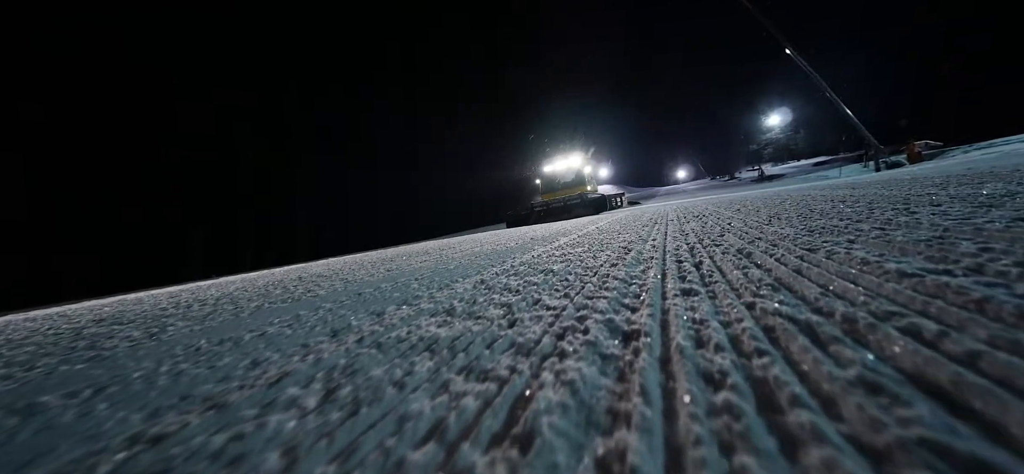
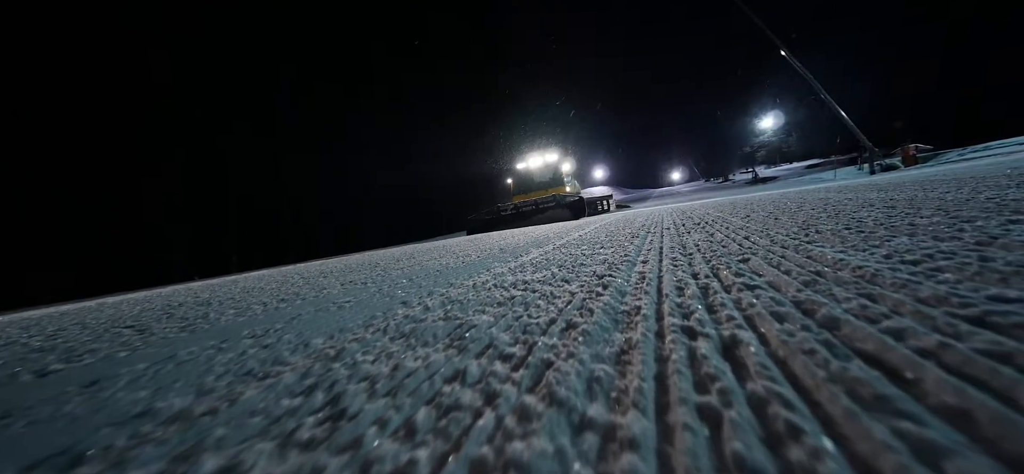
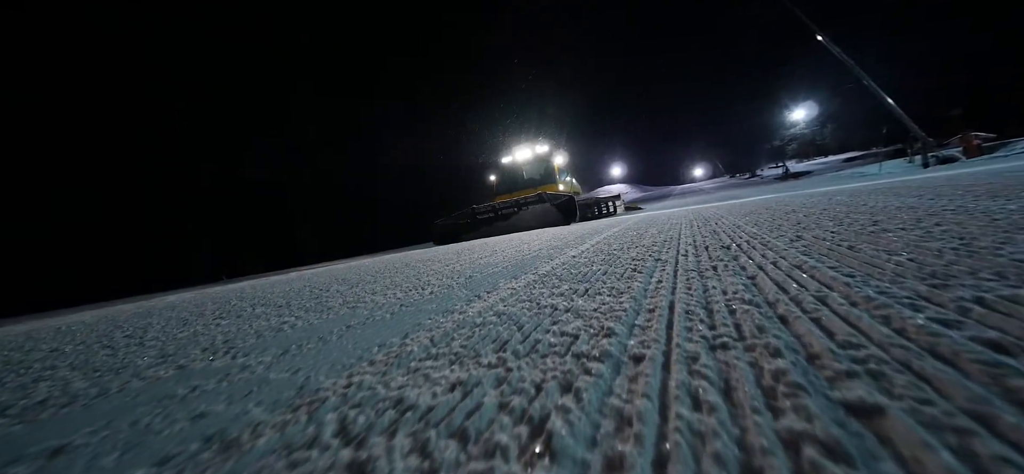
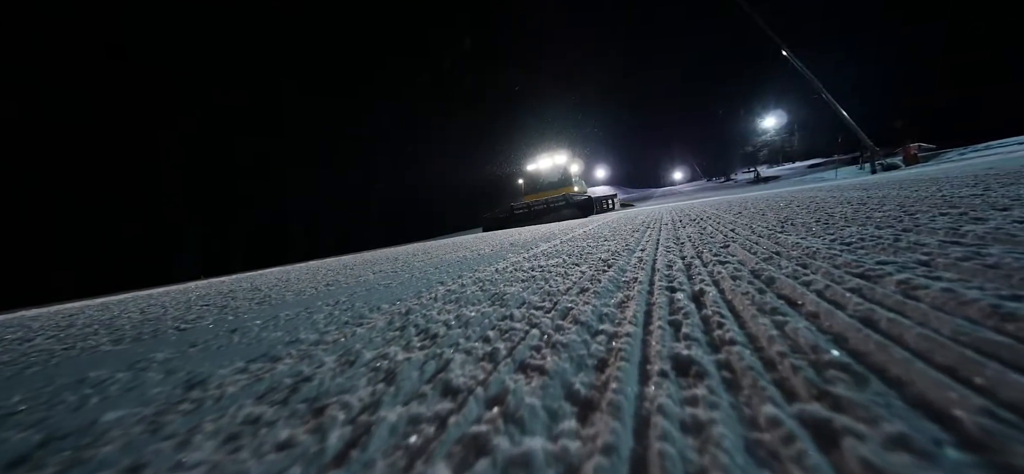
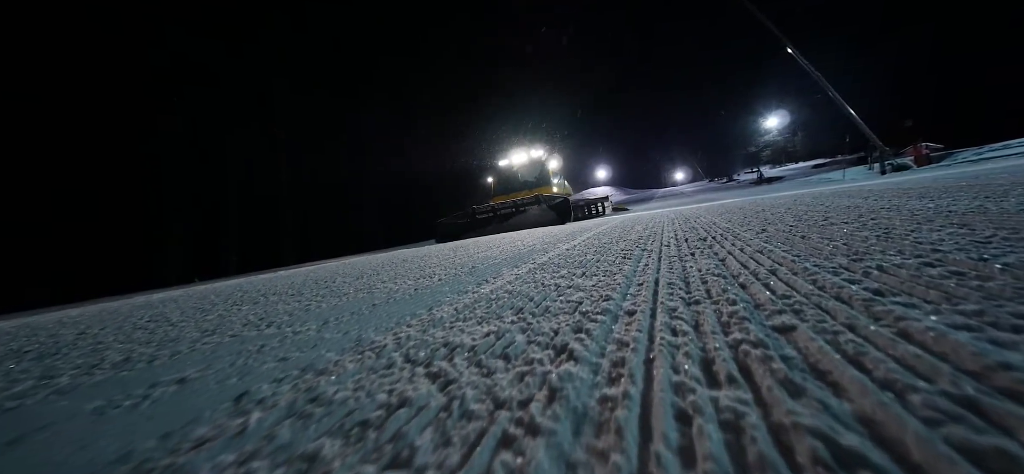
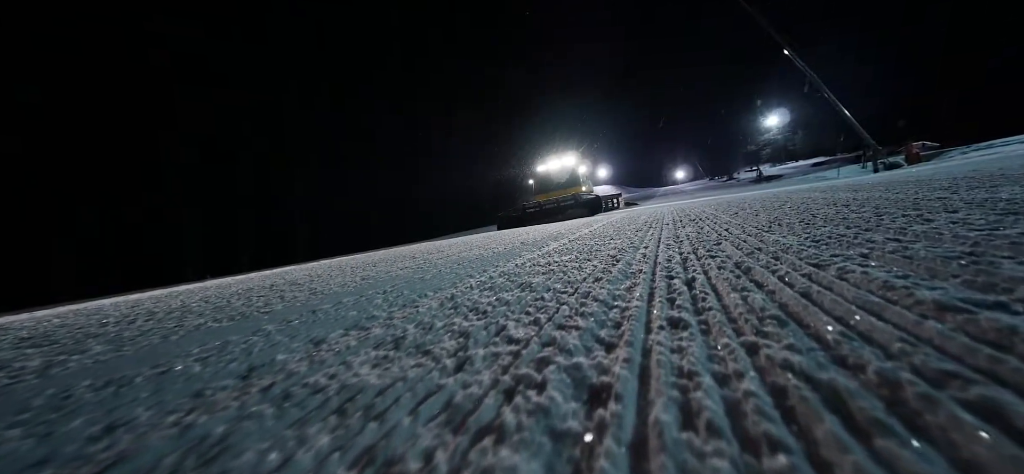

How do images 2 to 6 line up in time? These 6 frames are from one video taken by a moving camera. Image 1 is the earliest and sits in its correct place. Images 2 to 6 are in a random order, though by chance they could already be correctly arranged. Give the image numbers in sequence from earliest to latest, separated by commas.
6, 4, 2, 5, 3
